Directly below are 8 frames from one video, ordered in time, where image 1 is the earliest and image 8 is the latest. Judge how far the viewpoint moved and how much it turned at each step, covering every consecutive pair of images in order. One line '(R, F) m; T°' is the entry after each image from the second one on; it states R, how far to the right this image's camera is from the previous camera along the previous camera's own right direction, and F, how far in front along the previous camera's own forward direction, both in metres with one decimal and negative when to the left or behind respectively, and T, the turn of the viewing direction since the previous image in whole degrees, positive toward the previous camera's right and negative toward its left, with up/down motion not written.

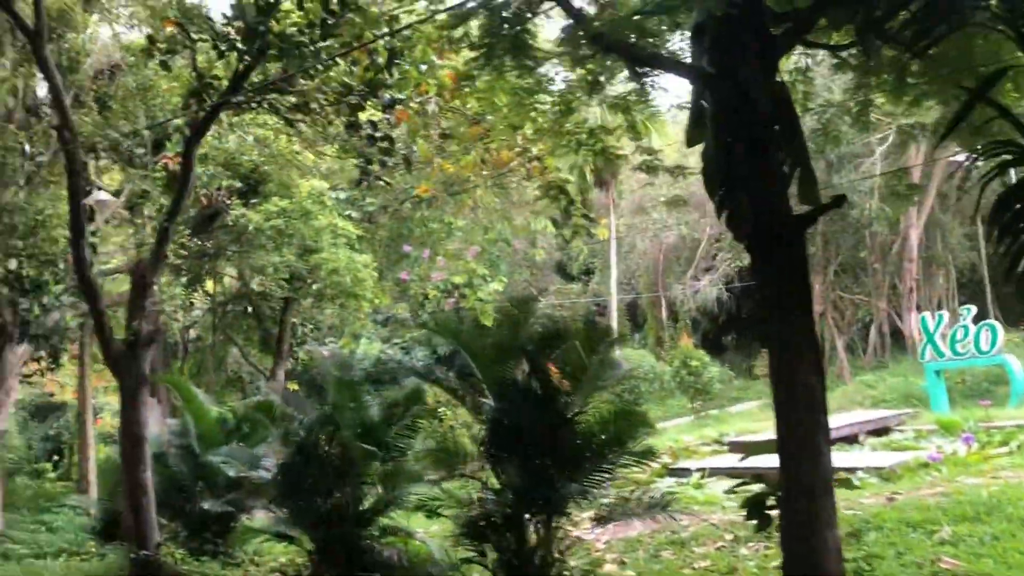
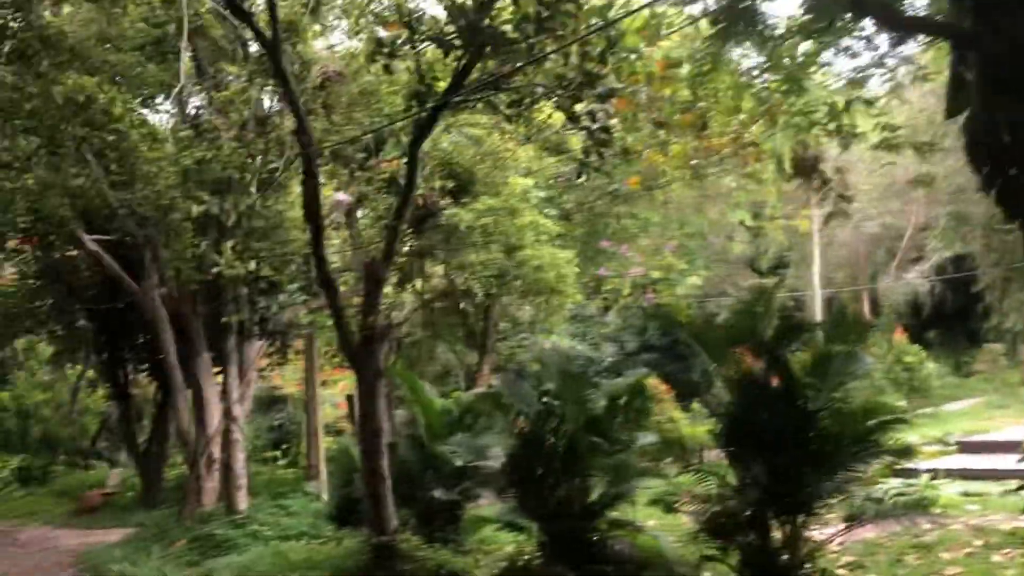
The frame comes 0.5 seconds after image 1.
(-0.2, 0.0) m; -10°
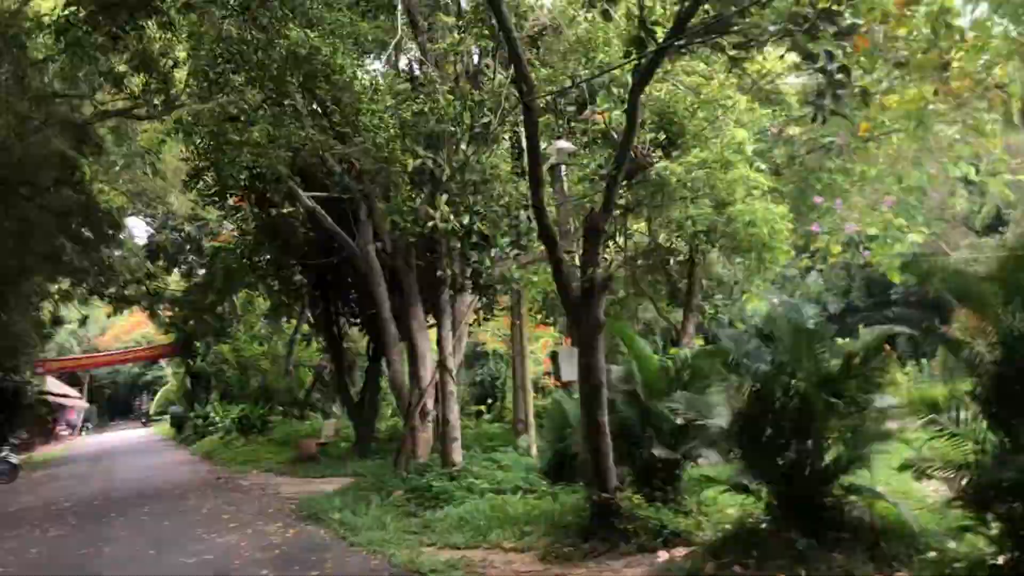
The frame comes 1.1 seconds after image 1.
(-0.2, +0.3) m; -10°
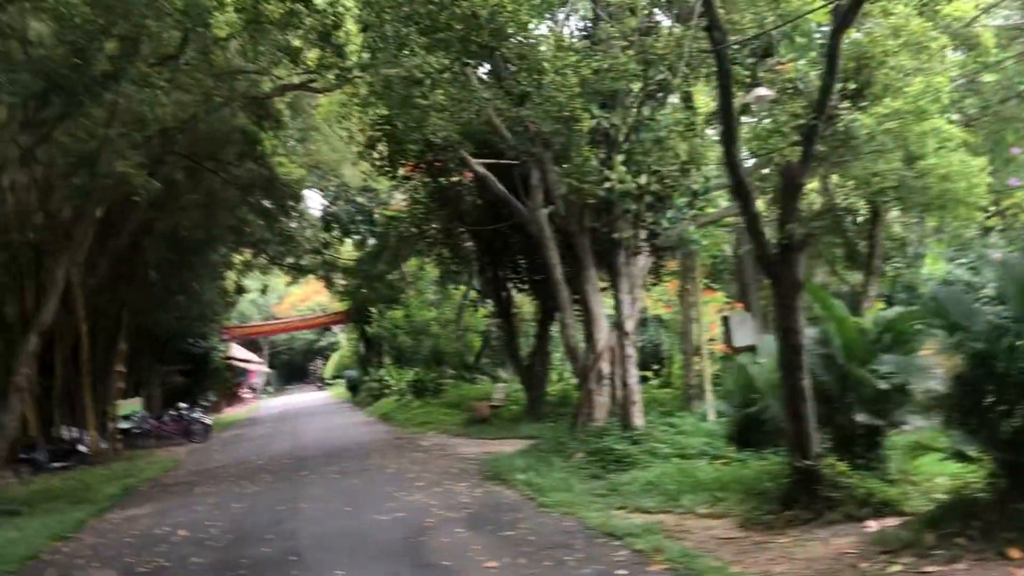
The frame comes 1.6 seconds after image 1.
(-0.2, +0.2) m; -8°
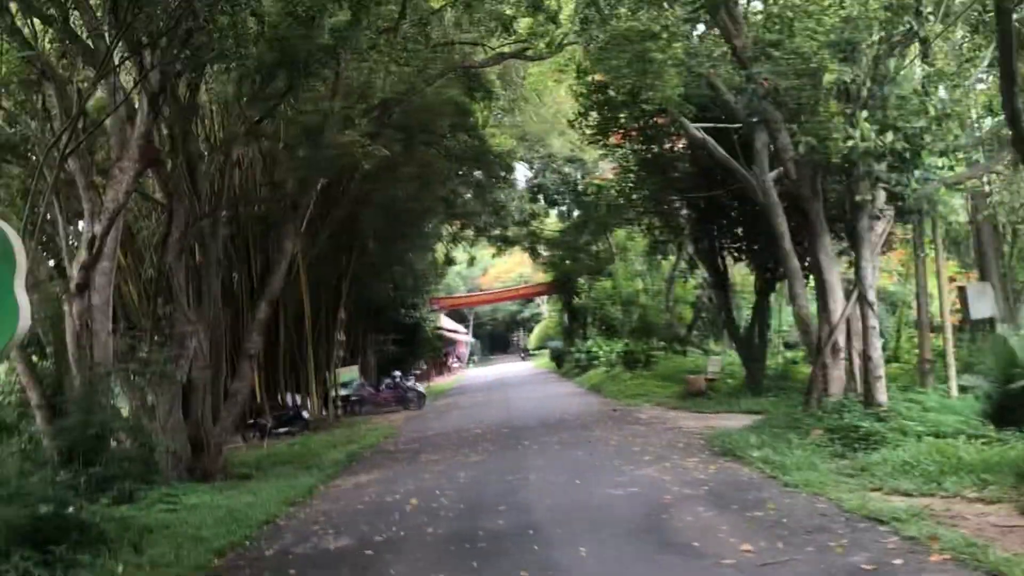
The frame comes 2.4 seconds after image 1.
(-0.3, +0.3) m; -10°
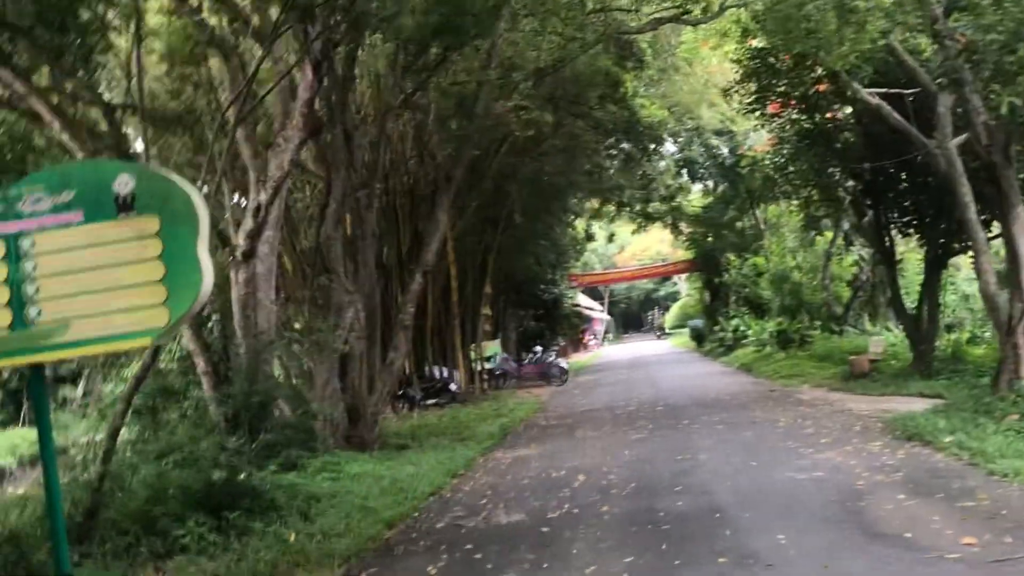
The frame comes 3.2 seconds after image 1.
(-0.3, +0.3) m; -7°
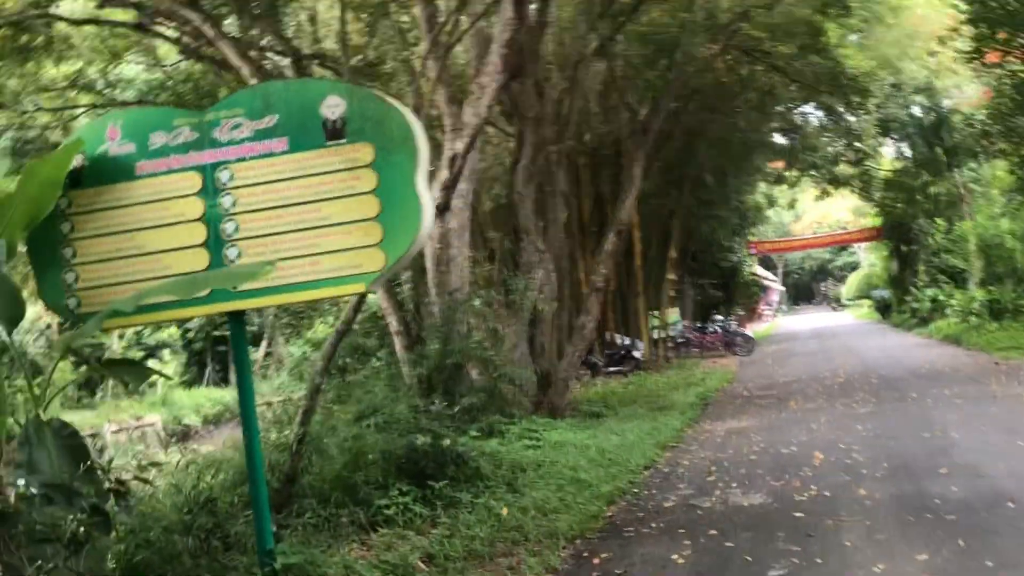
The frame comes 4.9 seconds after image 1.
(-0.4, +0.8) m; -9°
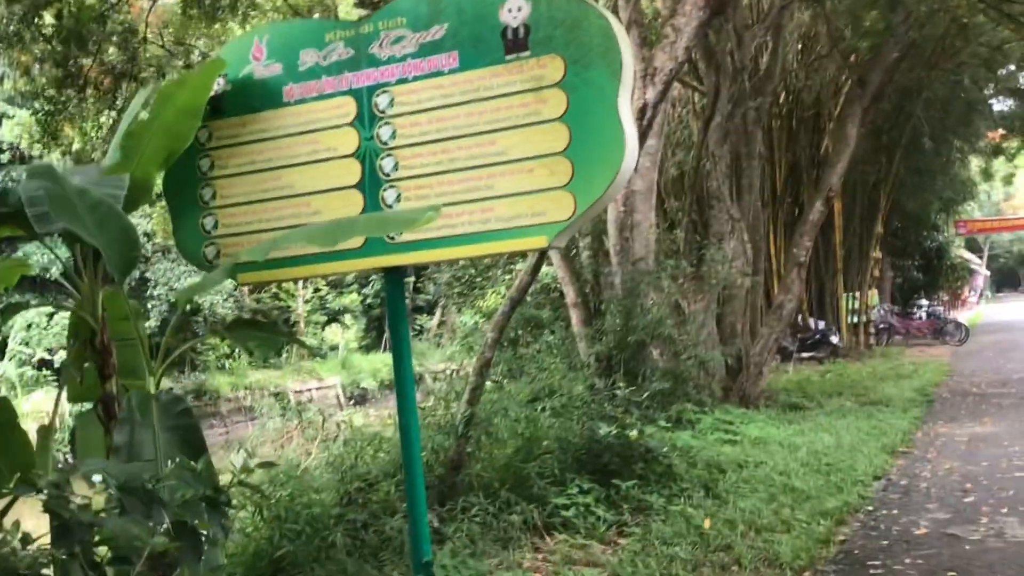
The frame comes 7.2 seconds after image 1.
(-0.2, +1.0) m; -9°
